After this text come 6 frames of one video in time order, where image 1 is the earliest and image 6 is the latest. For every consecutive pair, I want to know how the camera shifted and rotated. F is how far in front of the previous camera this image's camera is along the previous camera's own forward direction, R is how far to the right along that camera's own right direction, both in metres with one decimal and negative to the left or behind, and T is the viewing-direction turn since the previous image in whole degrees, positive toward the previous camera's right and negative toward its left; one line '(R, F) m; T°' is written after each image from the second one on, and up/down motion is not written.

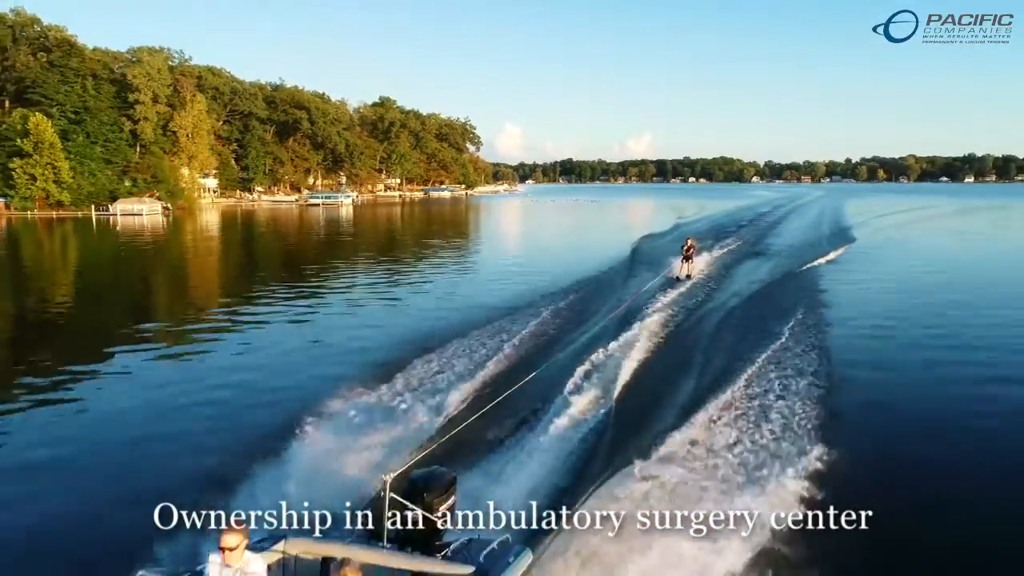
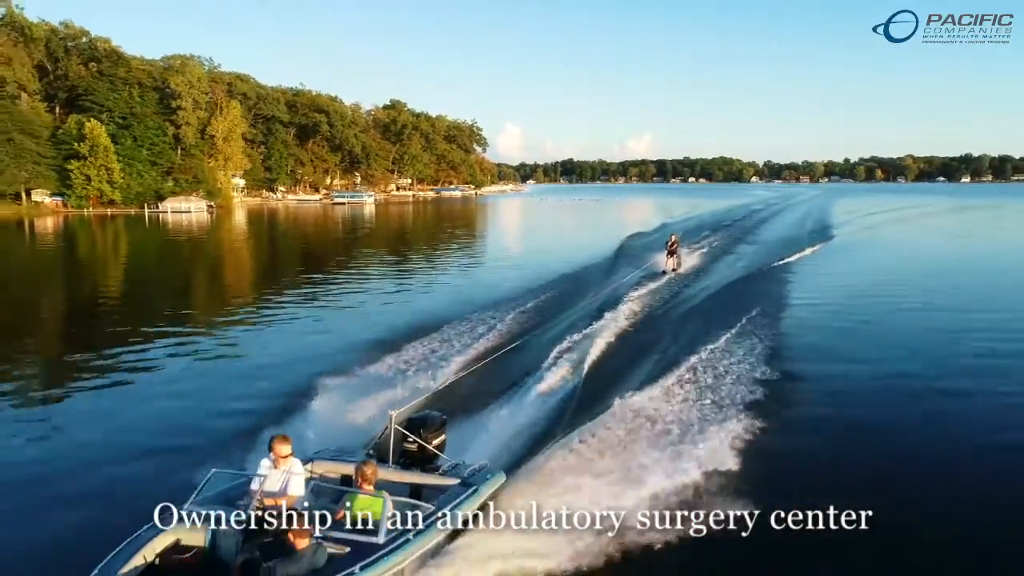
(-0.3, -1.4) m; 0°
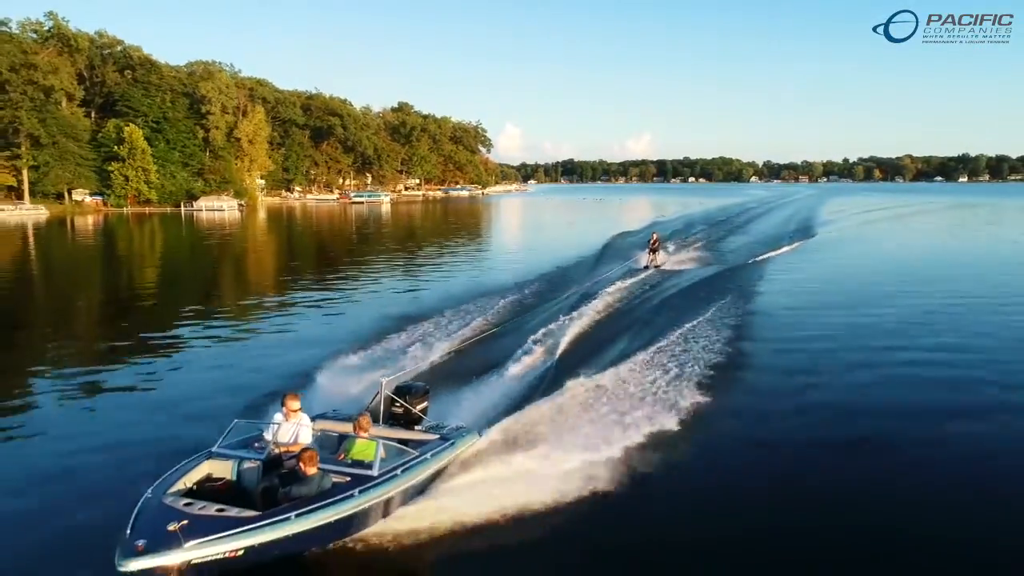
(-0.3, -1.2) m; 0°
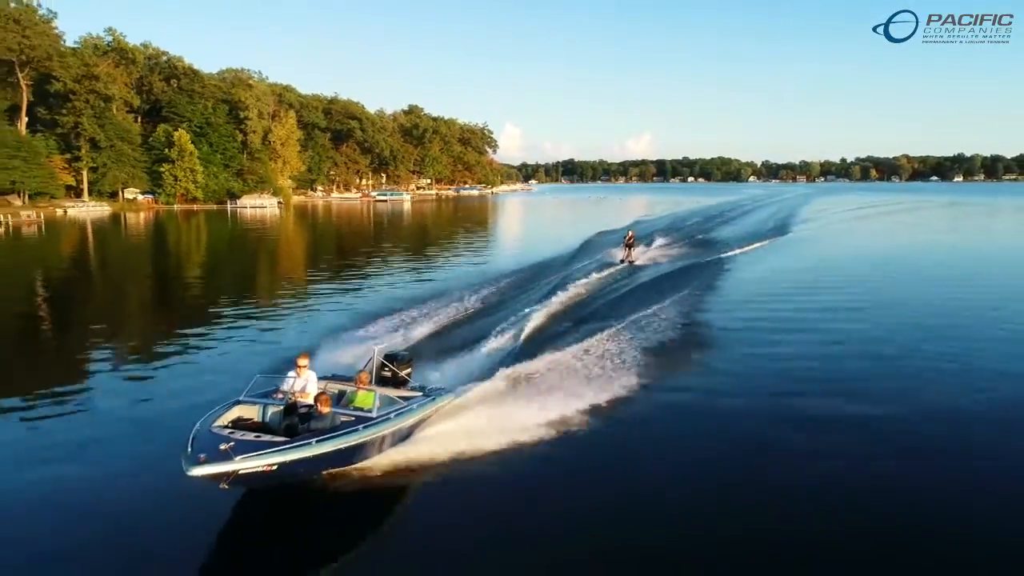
(-0.4, -1.8) m; 0°
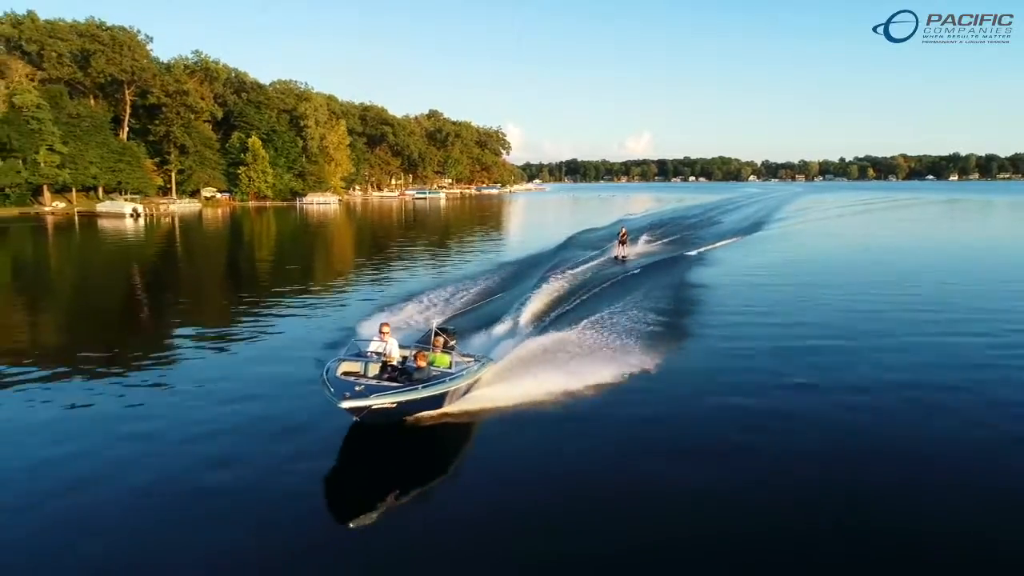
(-0.9, -3.0) m; 0°
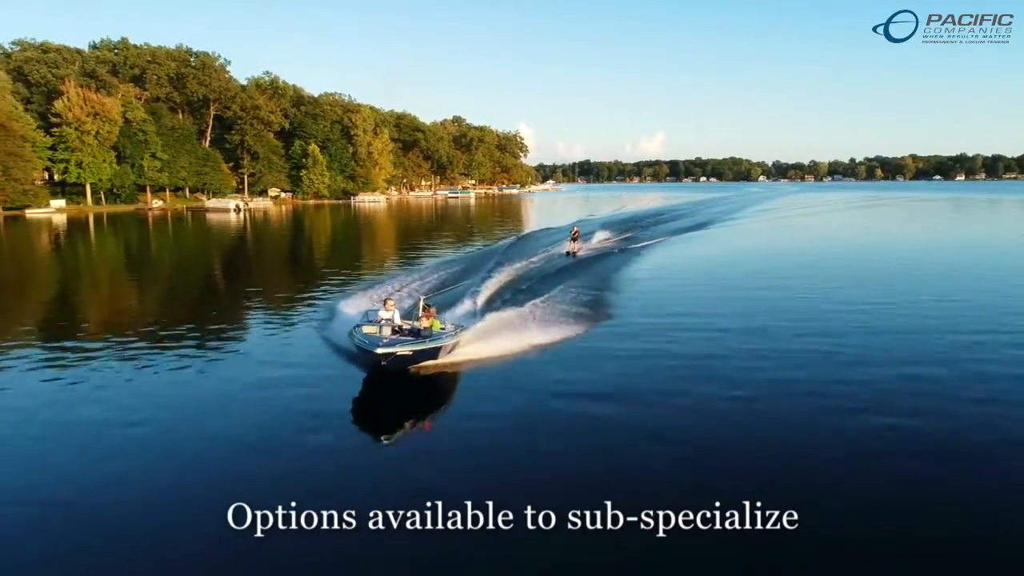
(-0.4, -3.6) m; -1°
